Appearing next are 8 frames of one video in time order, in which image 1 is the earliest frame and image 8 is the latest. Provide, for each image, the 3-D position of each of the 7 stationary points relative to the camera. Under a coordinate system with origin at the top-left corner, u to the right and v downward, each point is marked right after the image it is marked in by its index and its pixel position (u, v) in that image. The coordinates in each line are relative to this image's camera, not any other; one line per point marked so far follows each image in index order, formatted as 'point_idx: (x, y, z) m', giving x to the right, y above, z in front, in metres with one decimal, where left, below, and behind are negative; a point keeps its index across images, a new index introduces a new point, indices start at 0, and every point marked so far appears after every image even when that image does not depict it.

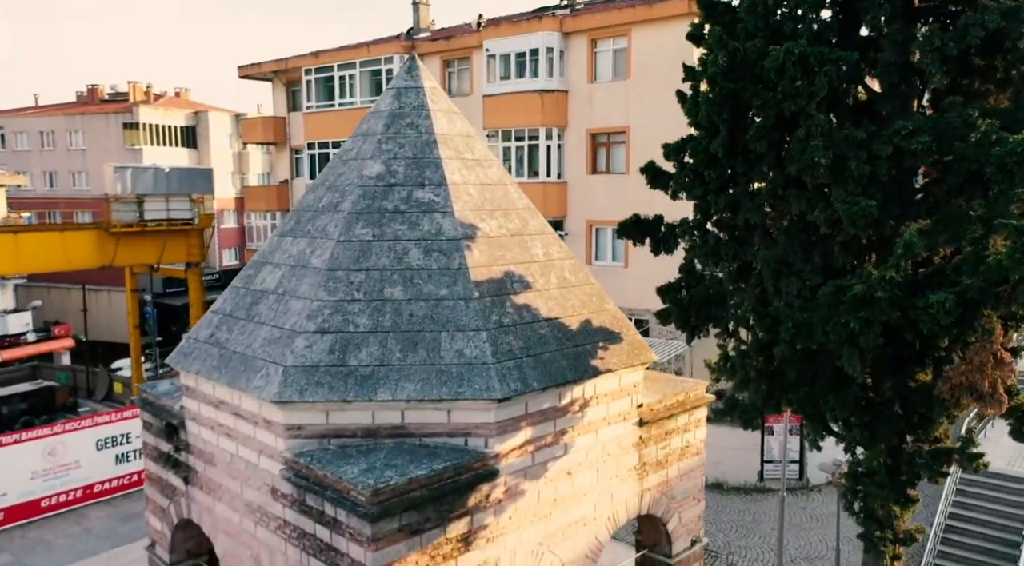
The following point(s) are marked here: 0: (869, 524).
0: (+4.0, -2.7, +9.3) m
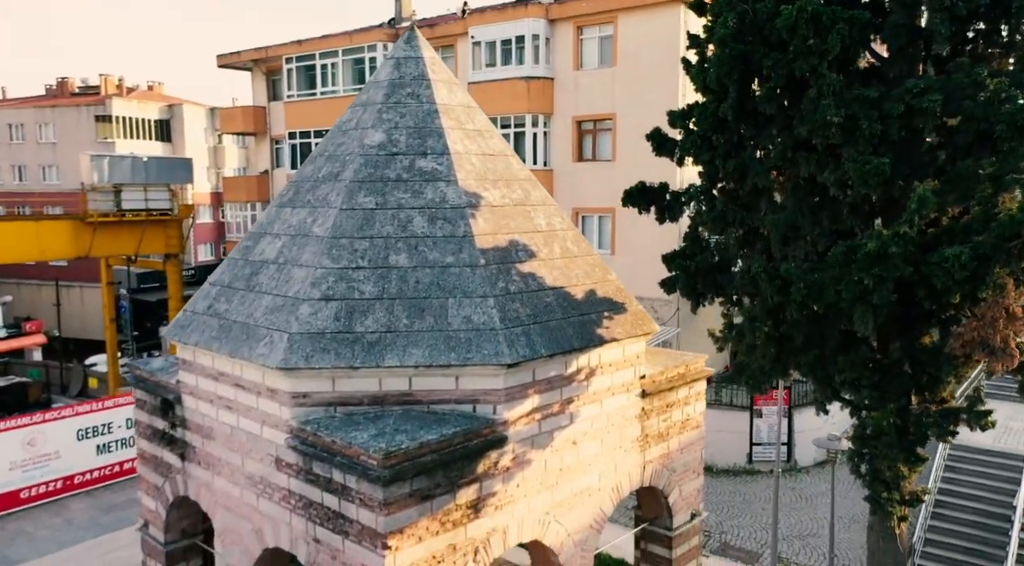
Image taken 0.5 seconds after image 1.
0: (+4.1, -2.3, +9.4) m
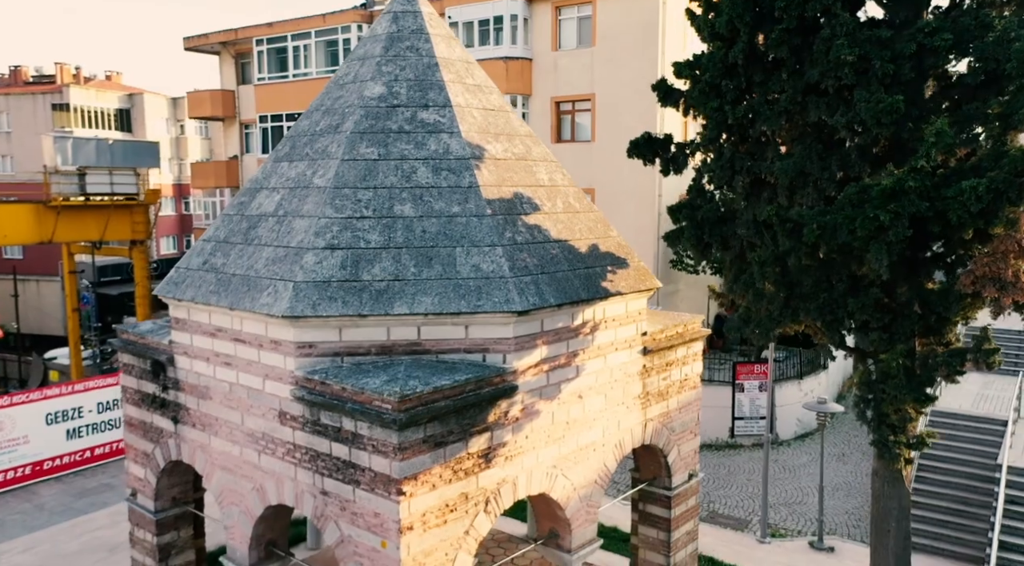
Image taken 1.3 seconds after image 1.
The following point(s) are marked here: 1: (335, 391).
0: (+4.2, -1.7, +9.5) m
1: (-1.8, -1.1, +8.7) m
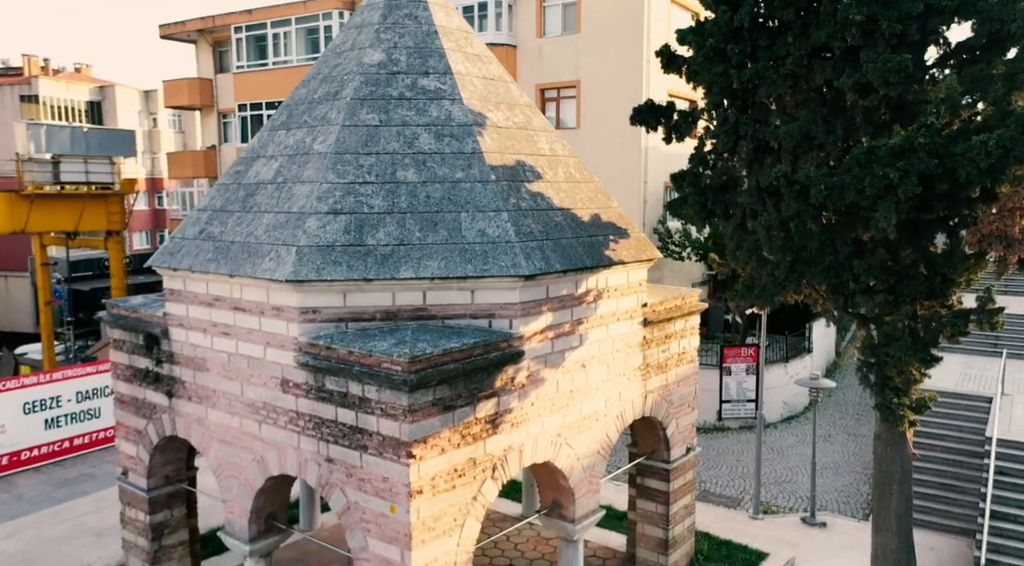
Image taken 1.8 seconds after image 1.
0: (+4.2, -1.3, +9.5) m
1: (-1.8, -0.7, +8.6) m
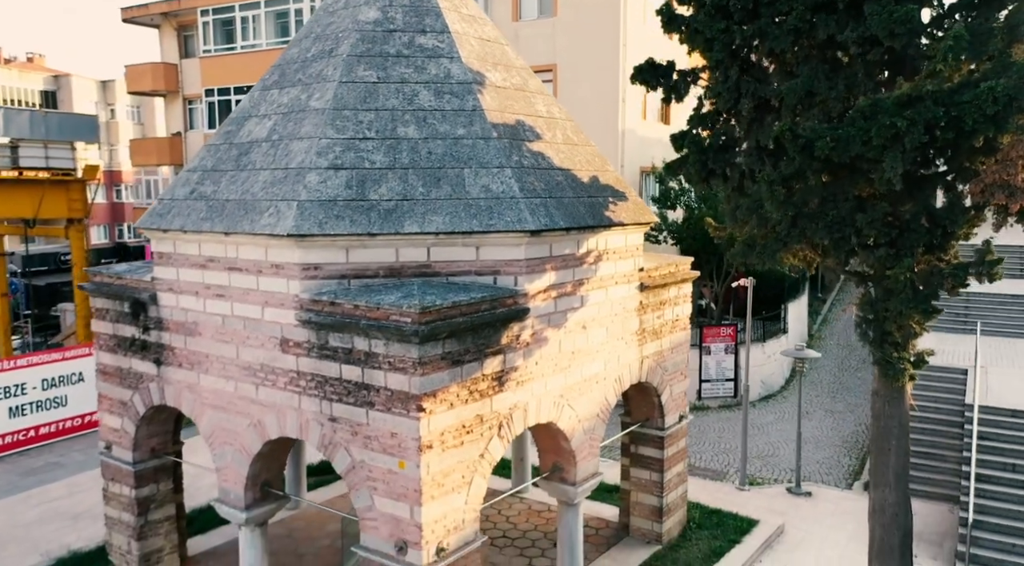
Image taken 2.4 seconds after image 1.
0: (+4.3, -0.8, +9.6) m
1: (-1.7, -0.3, +8.4) m
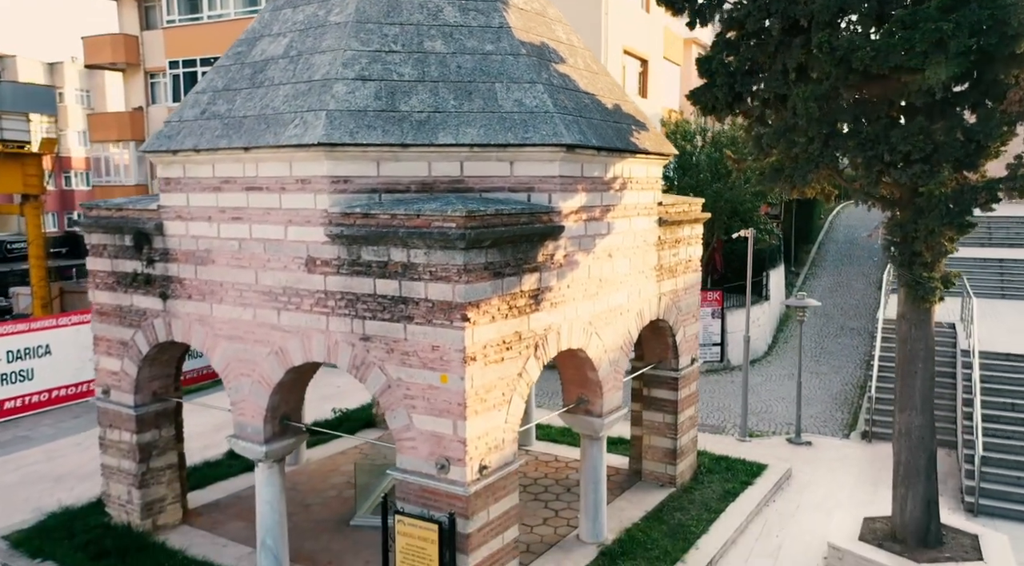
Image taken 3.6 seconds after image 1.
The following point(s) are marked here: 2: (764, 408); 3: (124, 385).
0: (+4.6, +0.1, +9.6) m
1: (-1.3, +0.6, +8.1) m
2: (+5.3, -2.6, +17.6) m
3: (-4.9, -1.3, +10.6) m
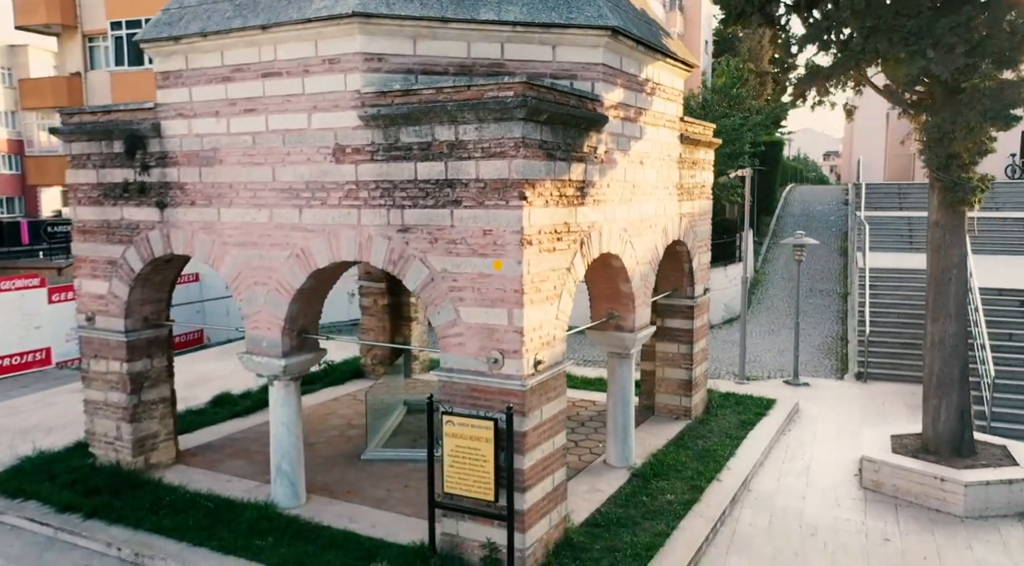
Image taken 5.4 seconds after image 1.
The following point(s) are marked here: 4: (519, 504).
0: (+5.0, +1.3, +9.5) m
1: (-0.8, +1.6, +7.4) m
2: (+5.0, -1.5, +17.4) m
3: (-4.6, -0.3, +9.7) m
4: (+0.1, -2.0, +7.4) m
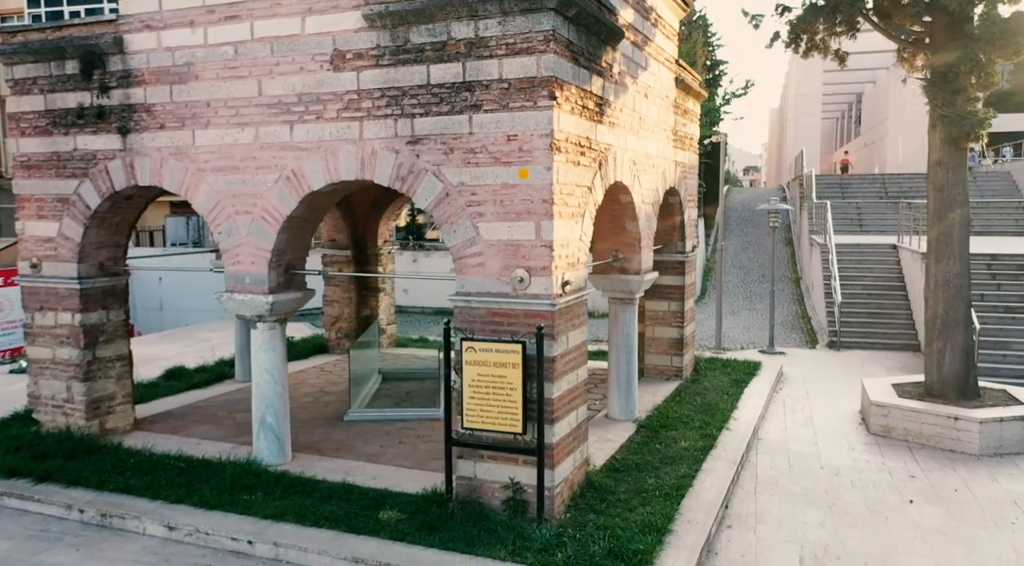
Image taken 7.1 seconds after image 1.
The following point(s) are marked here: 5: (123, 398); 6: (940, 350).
0: (+4.9, +2.0, +9.3) m
1: (-0.6, +2.3, +6.7) m
2: (+4.3, -1.0, +17.2) m
3: (-4.6, +0.3, +8.6) m
4: (+0.3, -1.2, +6.7) m
5: (-4.2, -1.2, +9.1) m
6: (+5.0, -0.8, +9.8) m
